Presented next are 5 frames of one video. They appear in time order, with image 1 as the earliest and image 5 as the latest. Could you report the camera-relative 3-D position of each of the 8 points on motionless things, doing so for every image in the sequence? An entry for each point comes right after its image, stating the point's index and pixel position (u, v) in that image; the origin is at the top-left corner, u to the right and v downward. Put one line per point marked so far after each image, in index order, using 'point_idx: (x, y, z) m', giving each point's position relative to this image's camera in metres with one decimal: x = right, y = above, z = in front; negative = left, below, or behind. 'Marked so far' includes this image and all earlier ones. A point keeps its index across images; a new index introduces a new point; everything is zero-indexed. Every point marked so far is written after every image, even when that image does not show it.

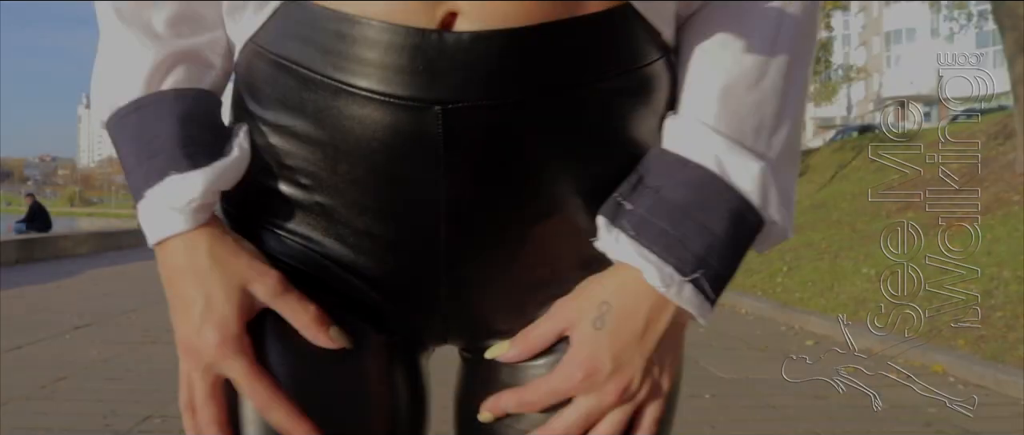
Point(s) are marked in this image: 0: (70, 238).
0: (-8.8, -0.4, +18.3) m
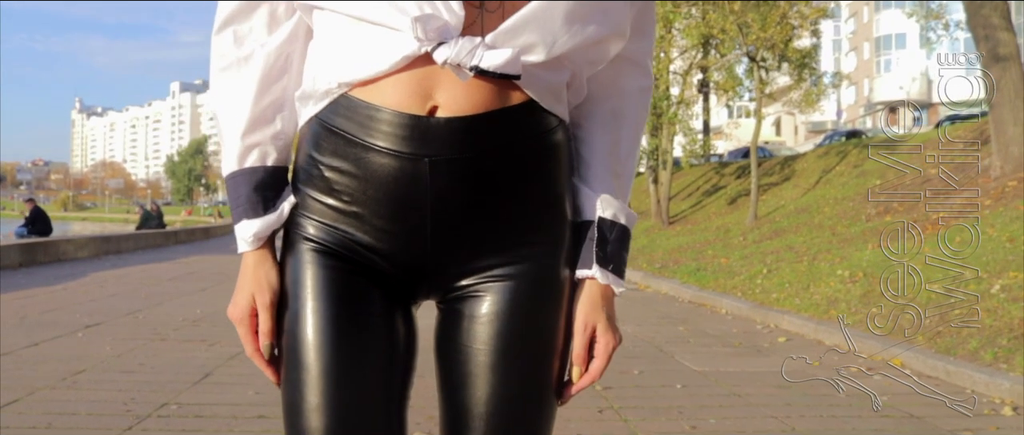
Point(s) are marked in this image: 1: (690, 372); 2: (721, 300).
0: (-8.9, -0.5, +18.7) m
1: (+1.3, -1.1, +6.6) m
2: (+2.6, -1.0, +11.5) m
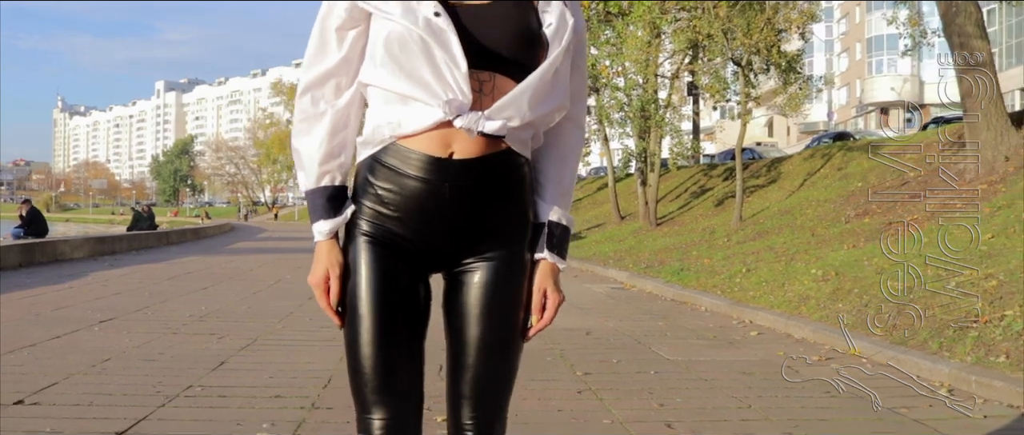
0: (-9.1, -0.5, +19.3) m
1: (+1.2, -1.1, +7.2) m
2: (+2.4, -1.0, +12.1) m
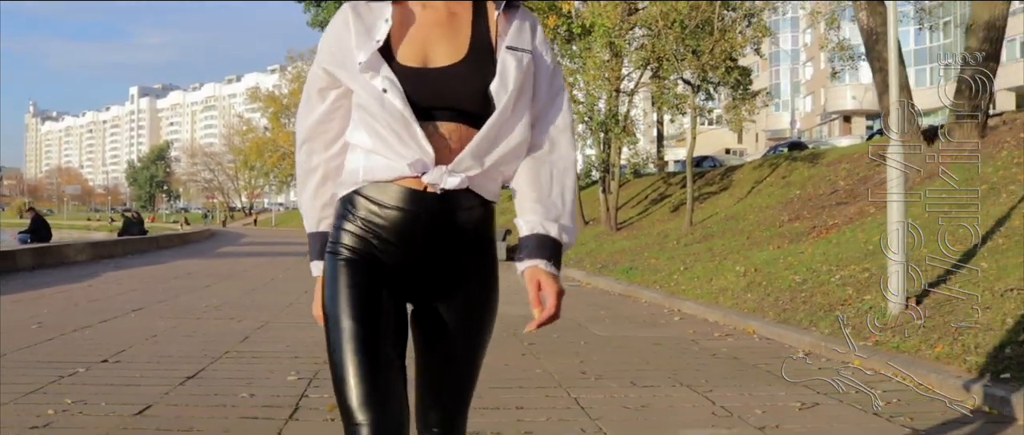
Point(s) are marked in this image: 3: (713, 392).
0: (-9.8, -0.7, +20.9) m
1: (+0.8, -1.2, +9.1) m
2: (+1.9, -1.1, +14.0) m
3: (+1.3, -1.1, +6.1) m
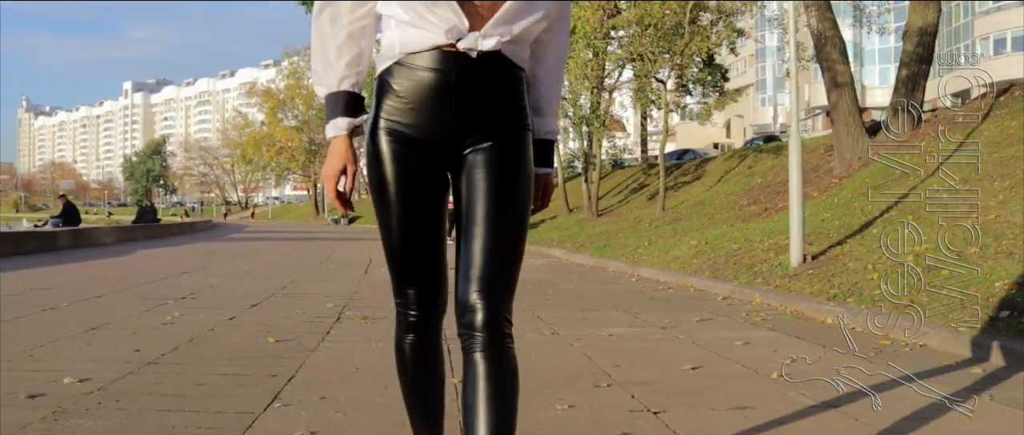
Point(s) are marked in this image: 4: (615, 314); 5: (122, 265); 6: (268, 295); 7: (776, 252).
0: (-10.1, -0.3, +23.1) m
1: (+0.6, -0.9, +11.4) m
2: (+1.7, -0.8, +16.3) m
3: (+1.1, -0.9, +8.4) m
4: (+0.9, -0.9, +8.4) m
5: (-6.3, -0.8, +14.8) m
6: (-2.6, -0.8, +9.9) m
7: (+3.4, -0.4, +11.9) m
